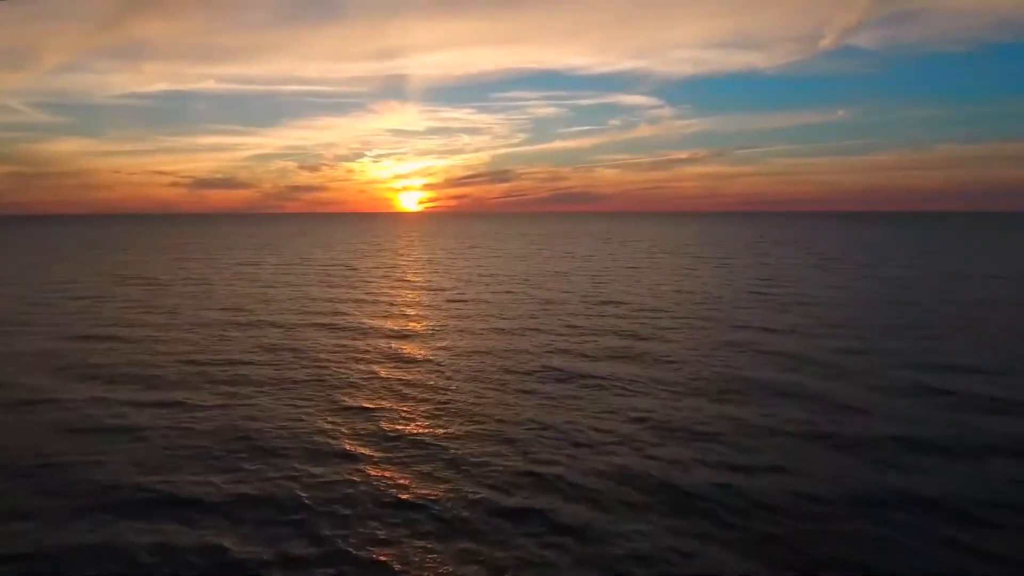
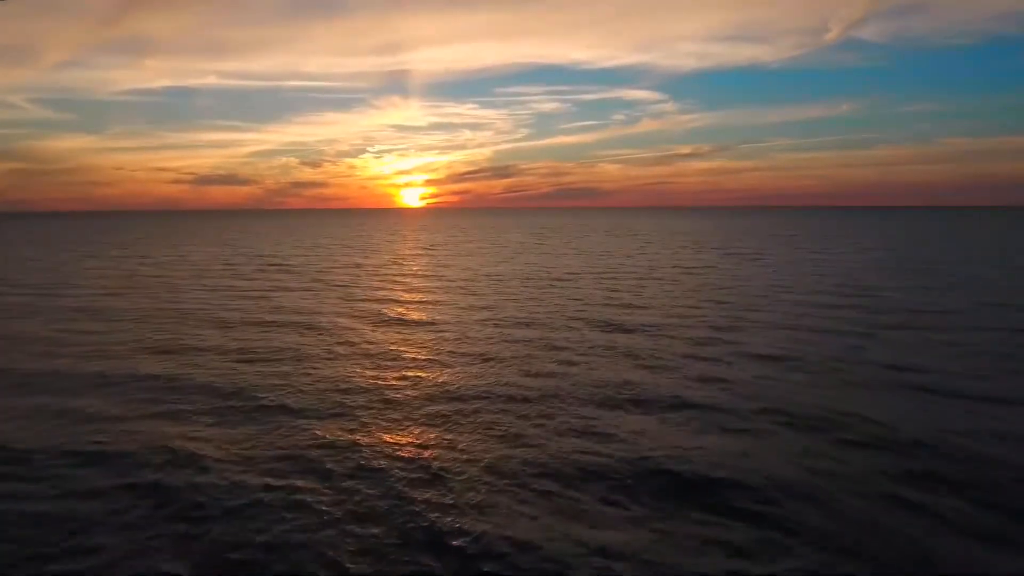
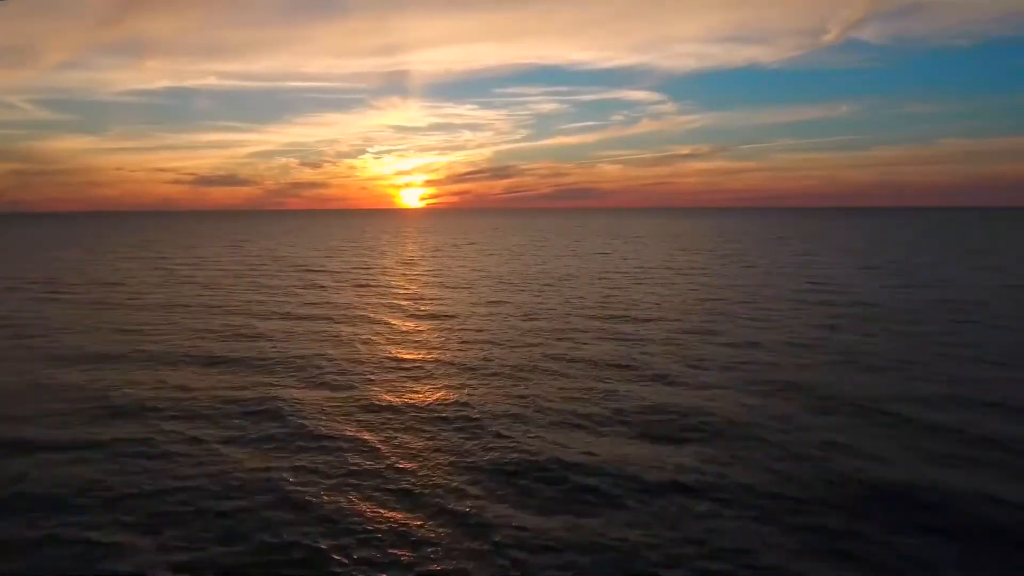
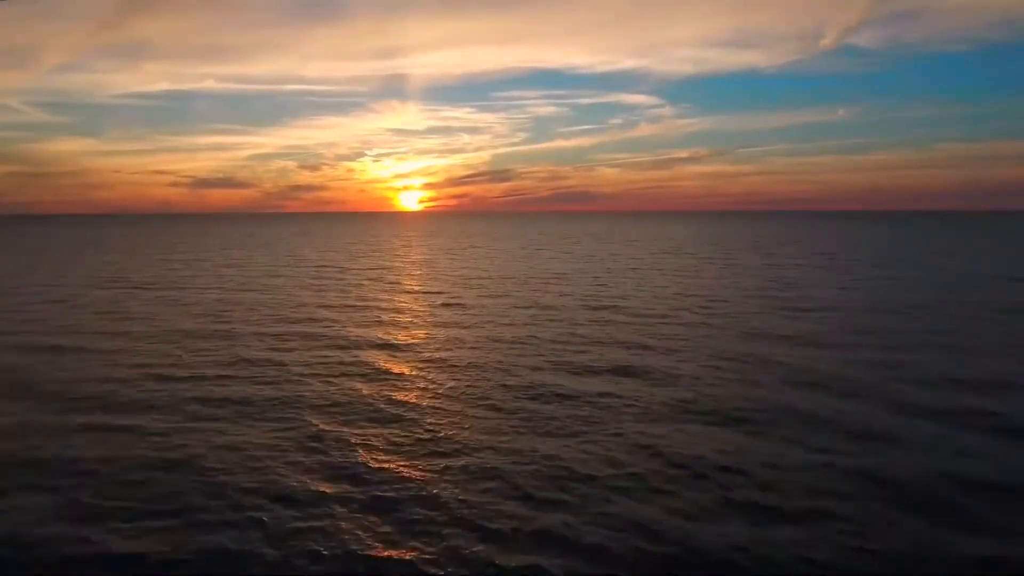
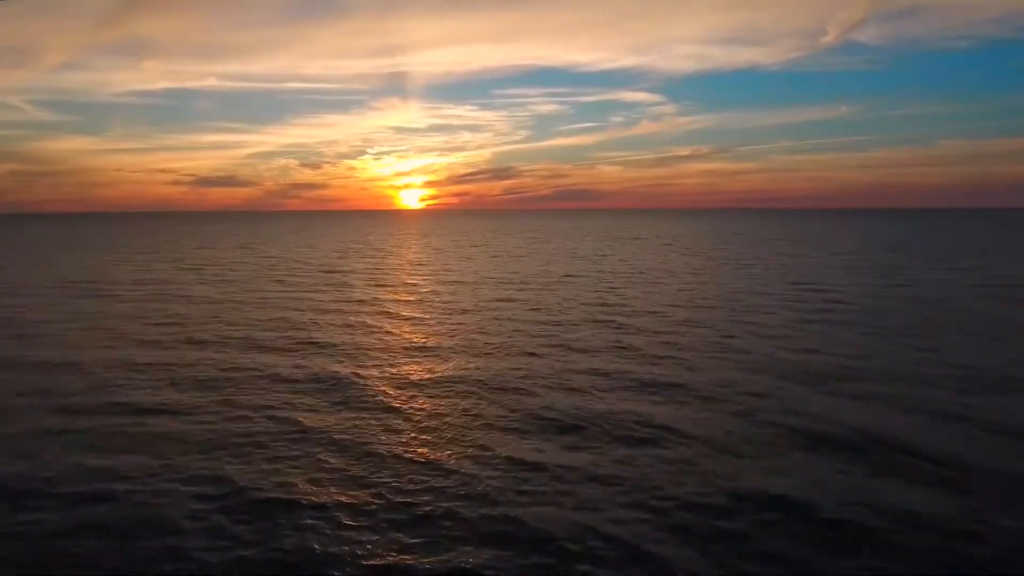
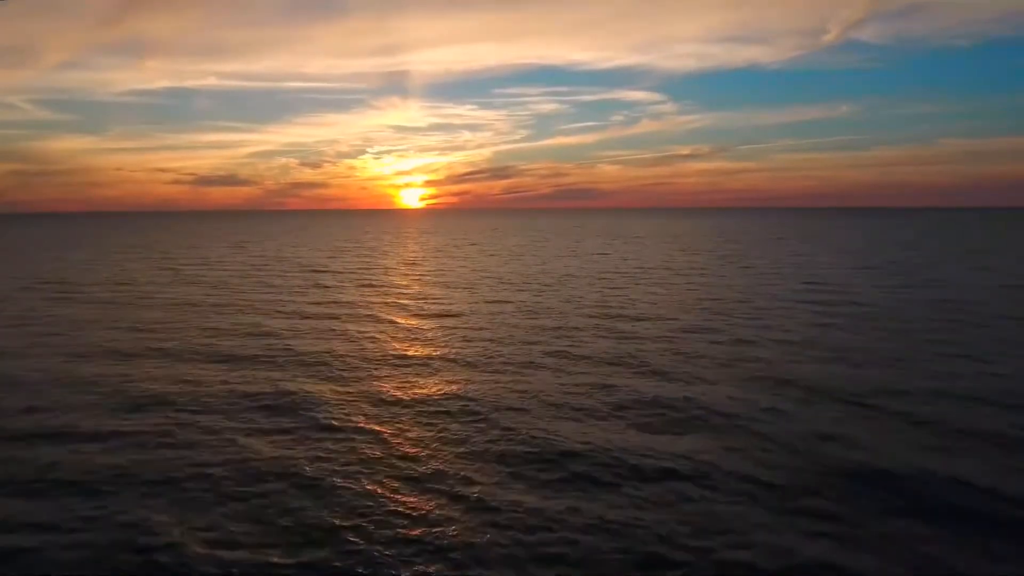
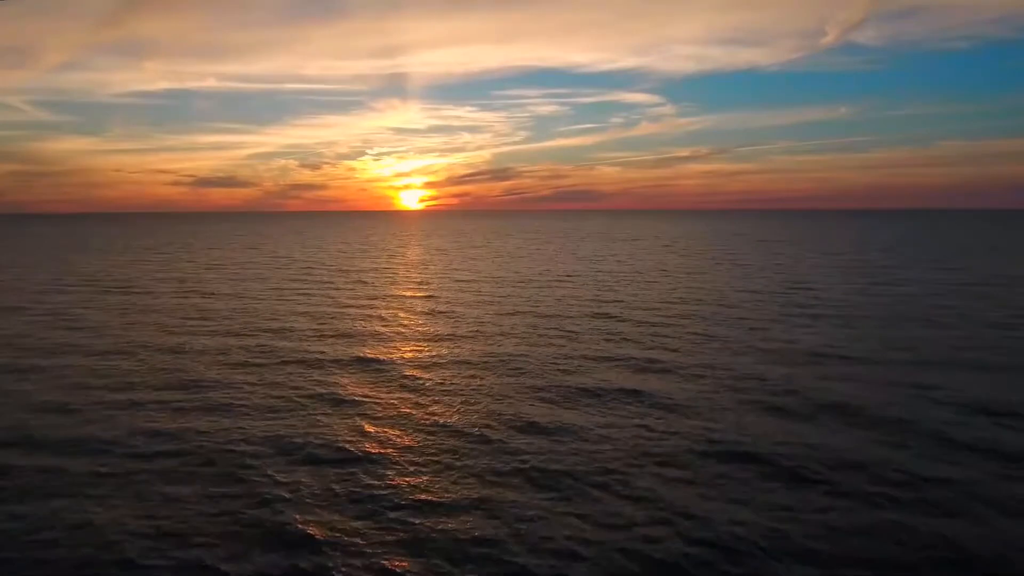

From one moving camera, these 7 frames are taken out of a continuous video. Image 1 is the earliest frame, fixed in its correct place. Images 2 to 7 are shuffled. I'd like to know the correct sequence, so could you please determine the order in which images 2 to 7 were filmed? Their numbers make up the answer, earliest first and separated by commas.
4, 7, 5, 6, 3, 2
